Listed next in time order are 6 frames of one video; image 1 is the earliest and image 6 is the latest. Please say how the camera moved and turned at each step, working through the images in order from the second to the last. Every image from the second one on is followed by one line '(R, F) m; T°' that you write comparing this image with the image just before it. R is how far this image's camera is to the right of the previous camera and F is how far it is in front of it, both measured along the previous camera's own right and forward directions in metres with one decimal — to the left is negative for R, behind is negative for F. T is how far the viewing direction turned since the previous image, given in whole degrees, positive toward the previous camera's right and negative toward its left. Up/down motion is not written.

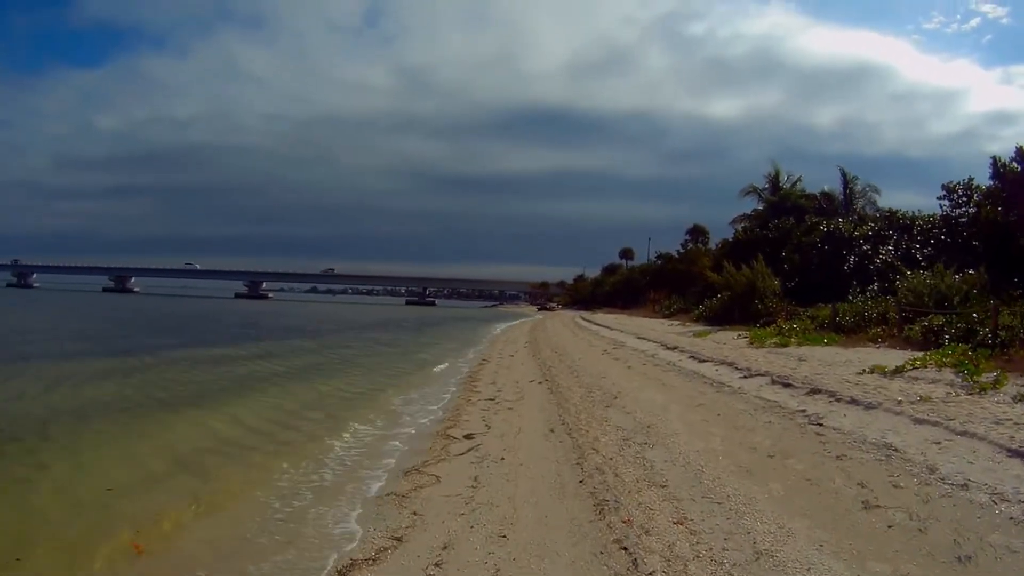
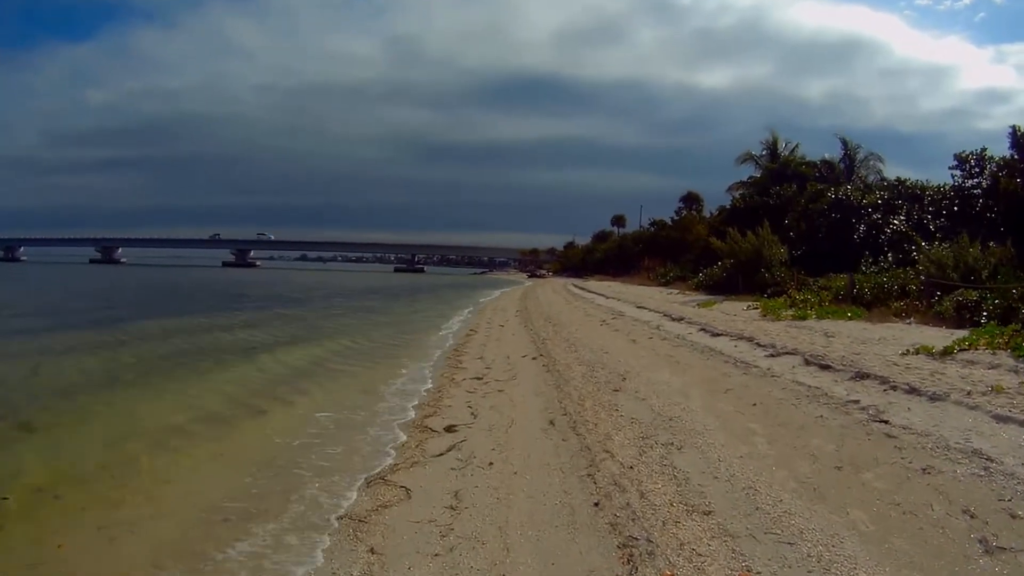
(-0.1, +2.2) m; +1°
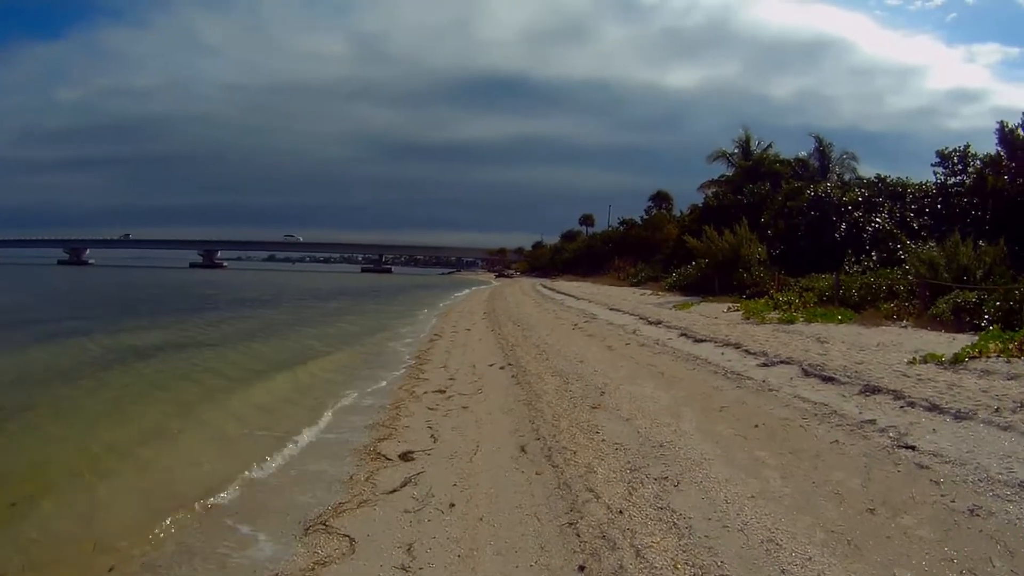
(0.0, +1.4) m; +2°
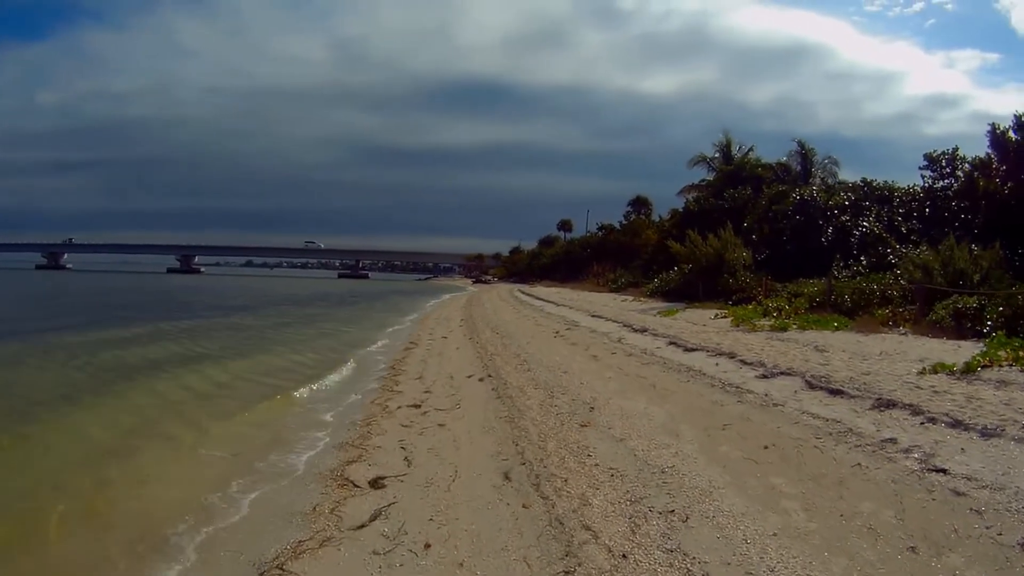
(-0.1, +0.9) m; +2°
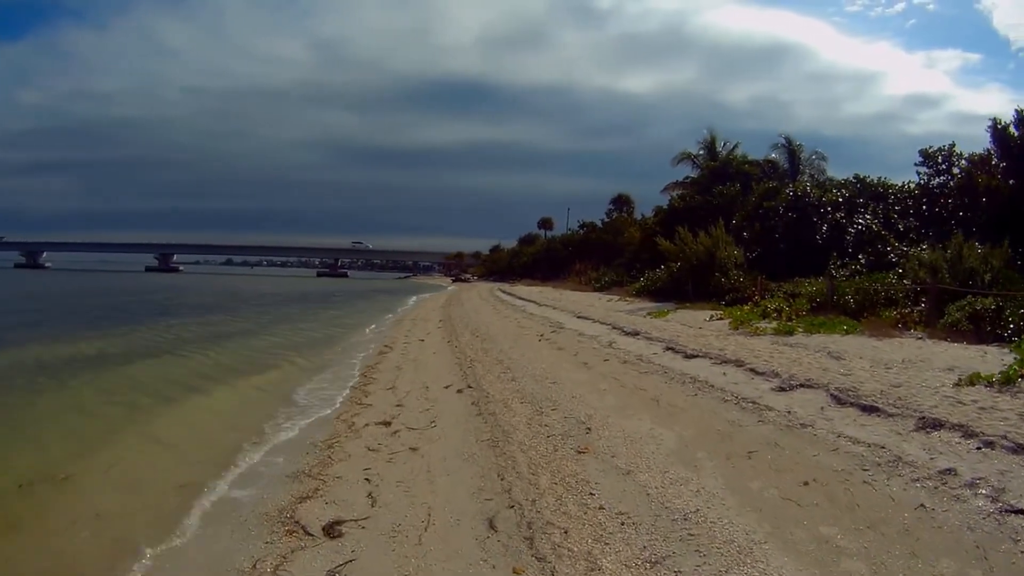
(-0.1, +1.4) m; +2°
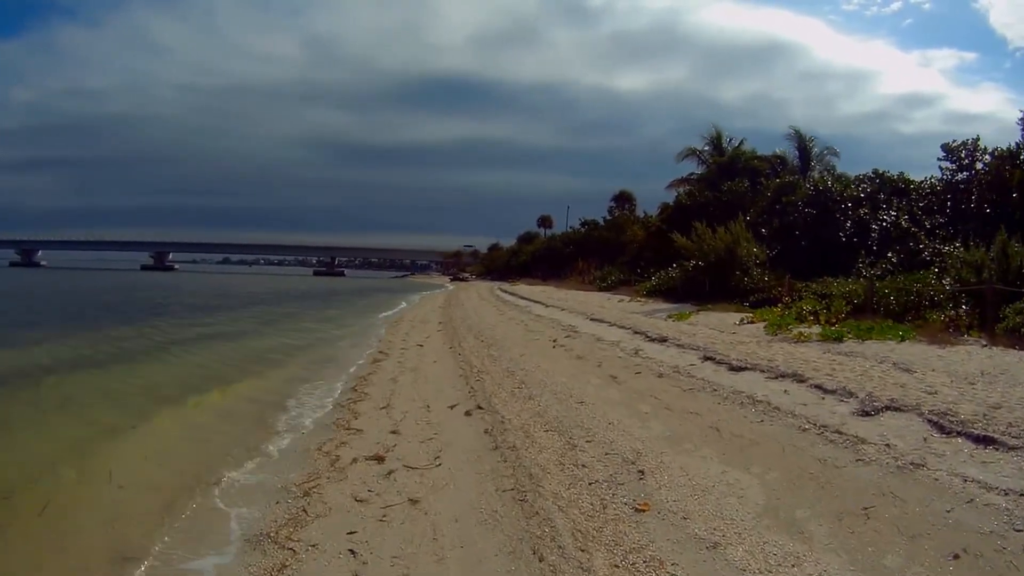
(-0.3, +1.9) m; 0°
